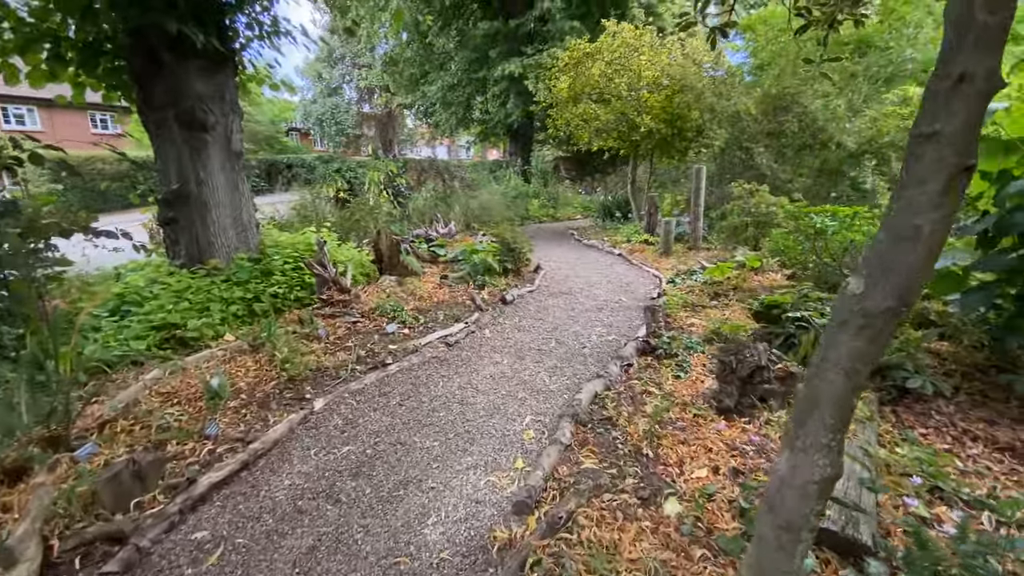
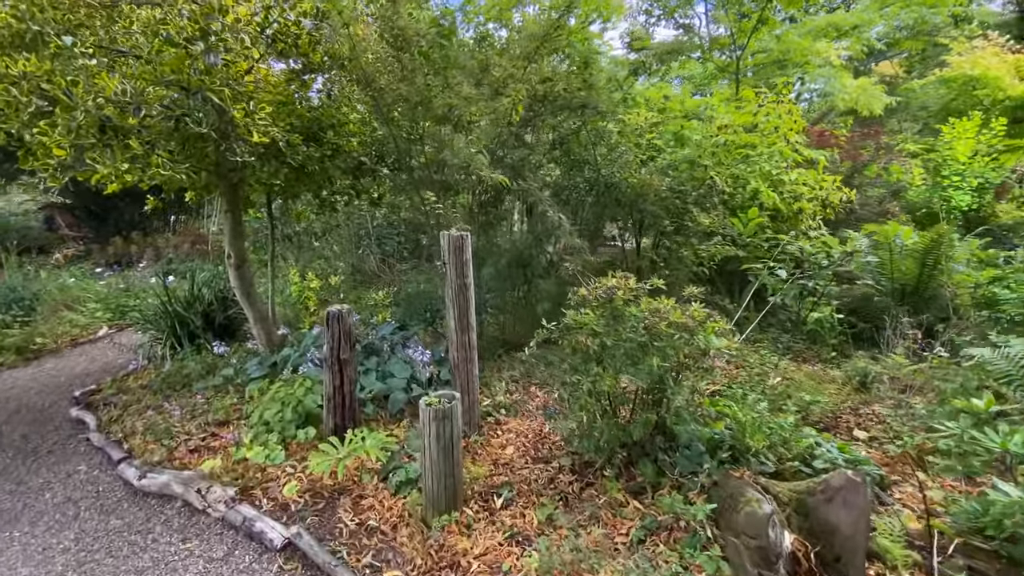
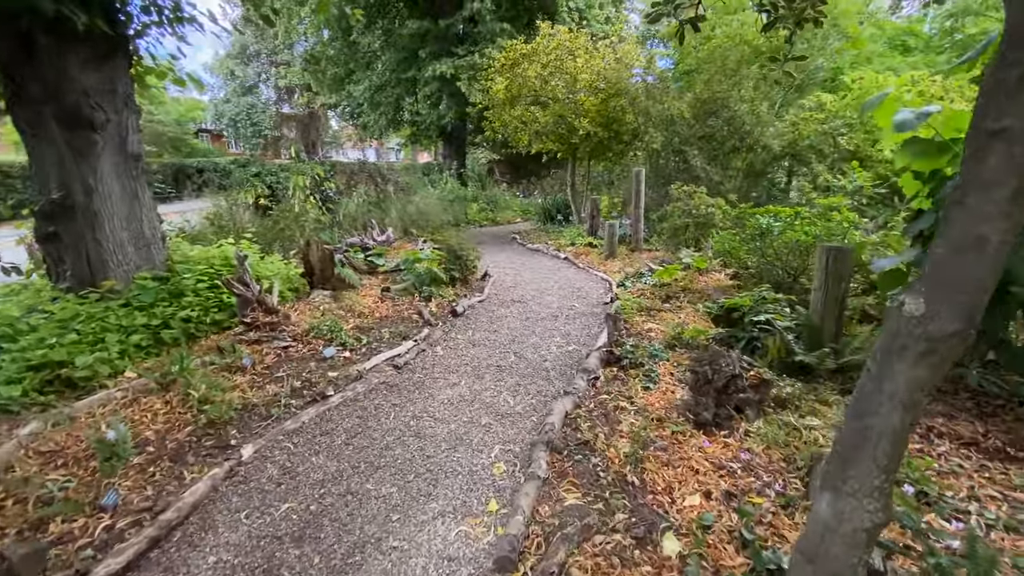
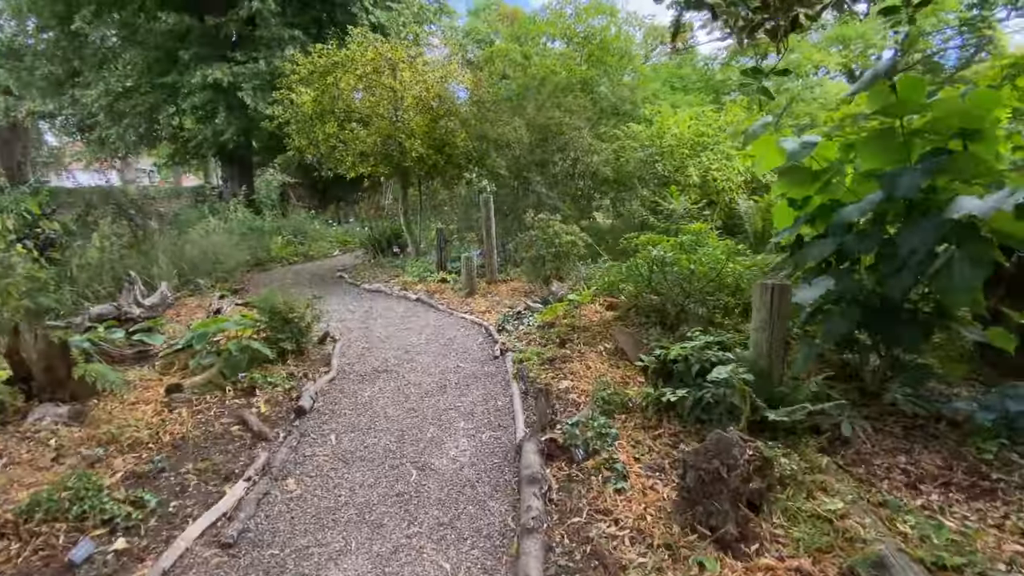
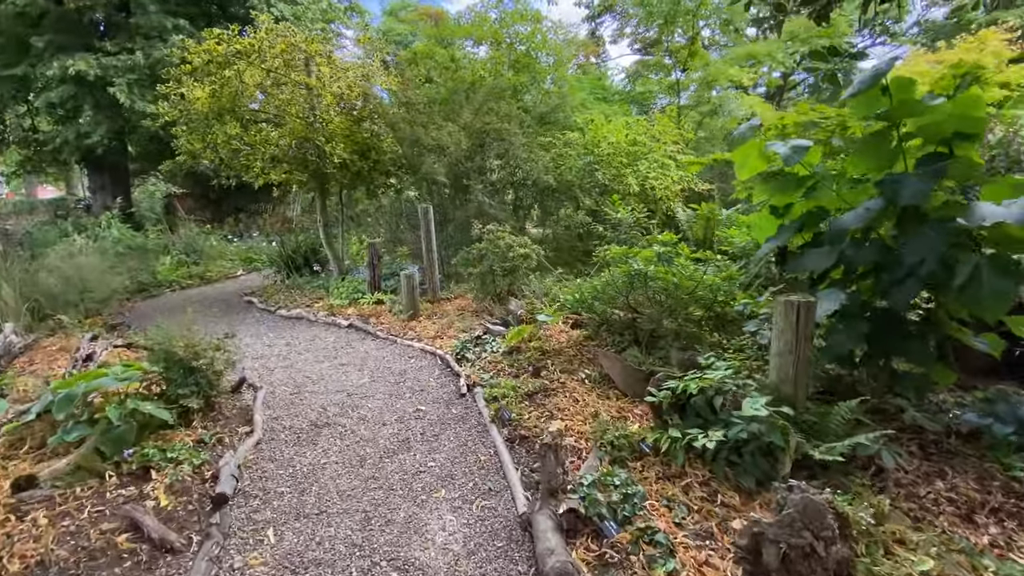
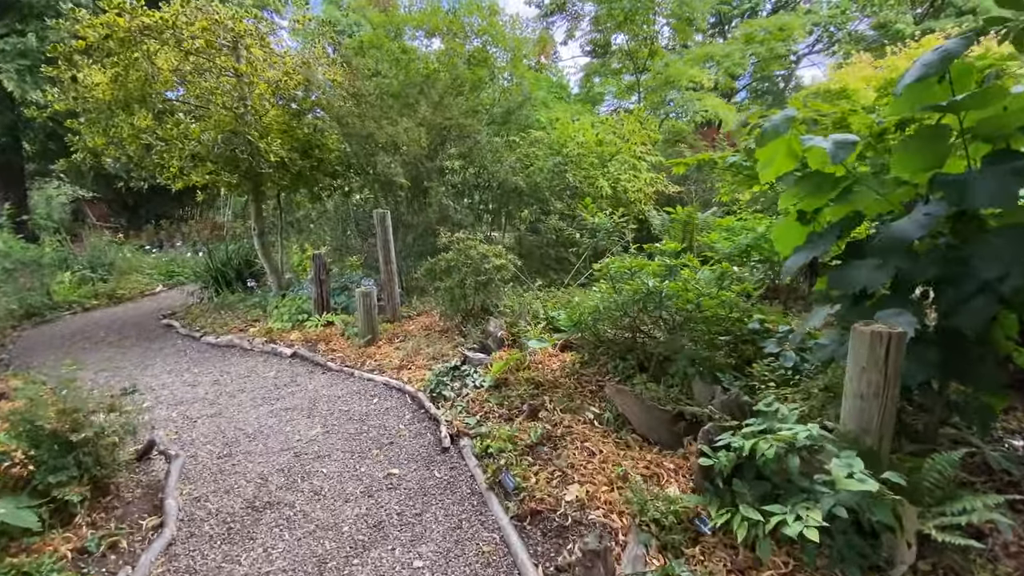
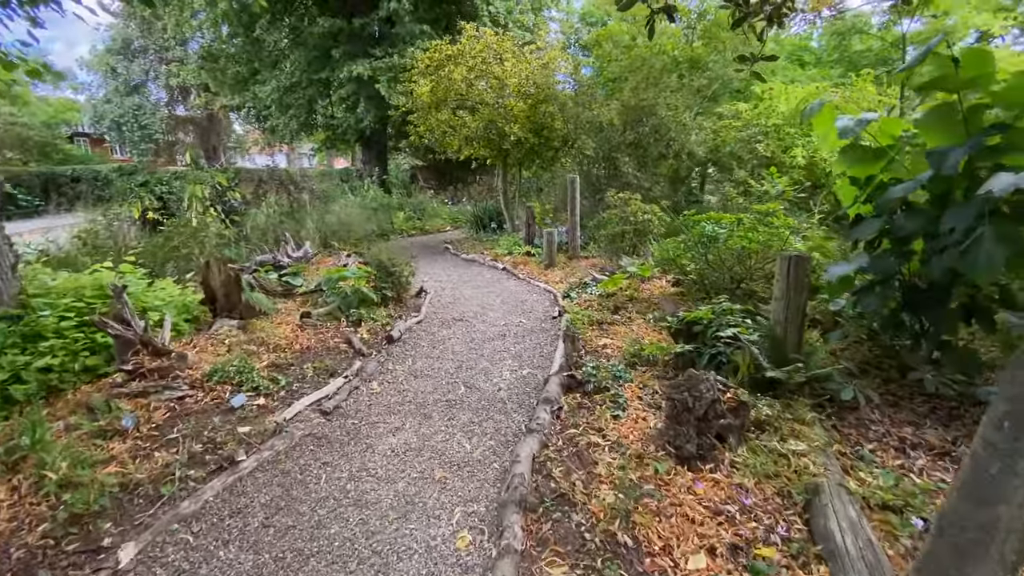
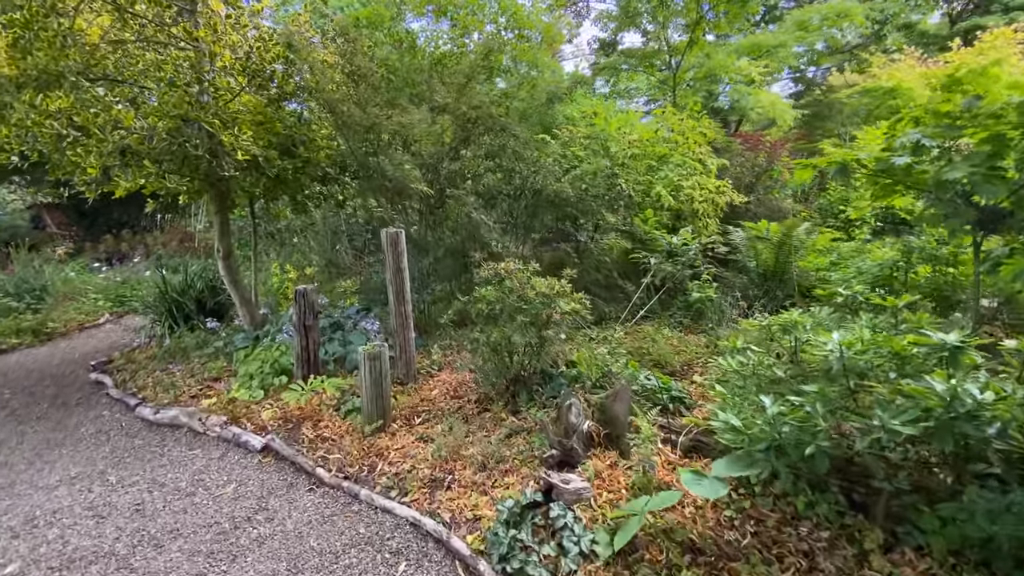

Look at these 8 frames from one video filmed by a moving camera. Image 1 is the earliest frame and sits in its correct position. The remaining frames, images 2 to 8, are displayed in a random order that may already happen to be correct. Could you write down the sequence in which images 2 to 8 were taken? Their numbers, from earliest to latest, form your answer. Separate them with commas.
3, 7, 4, 5, 6, 8, 2
